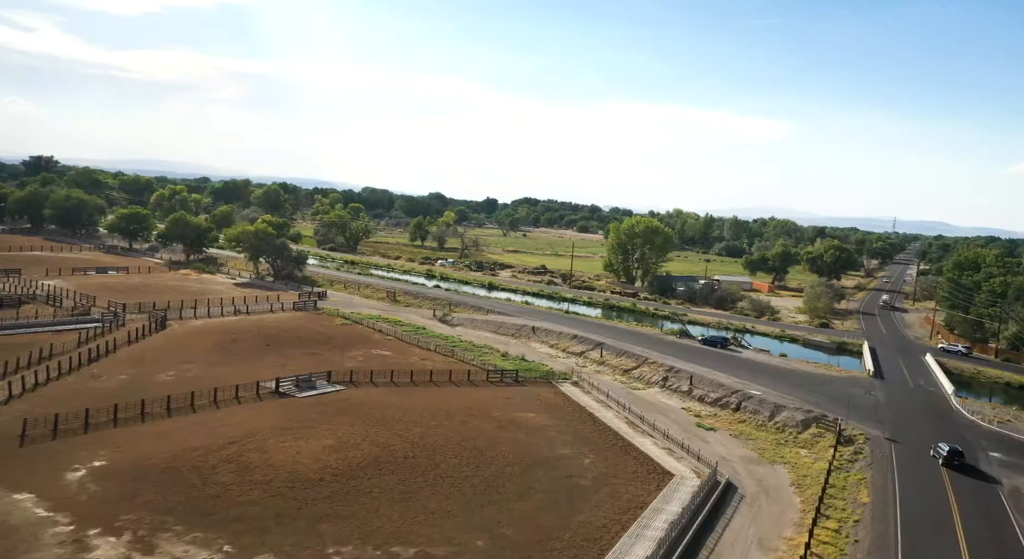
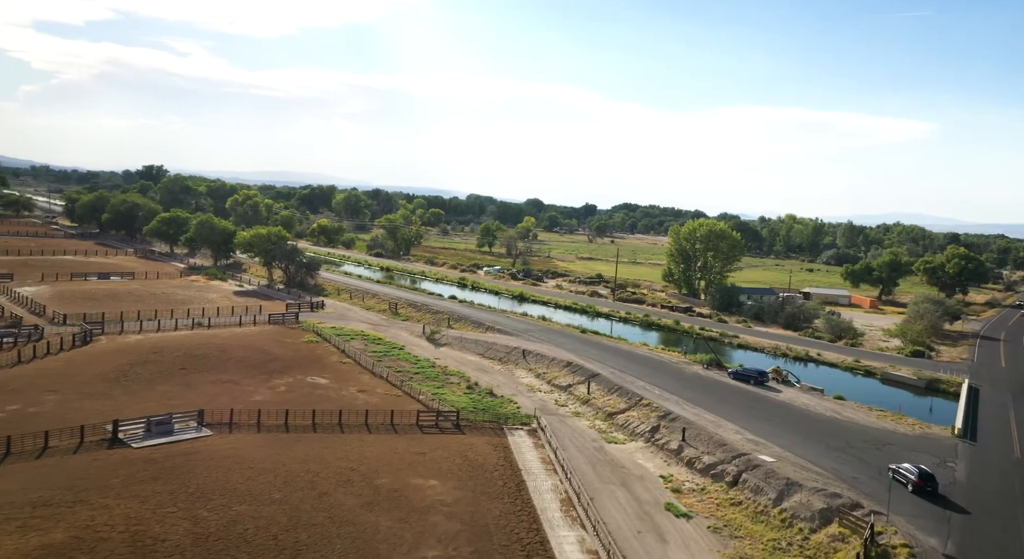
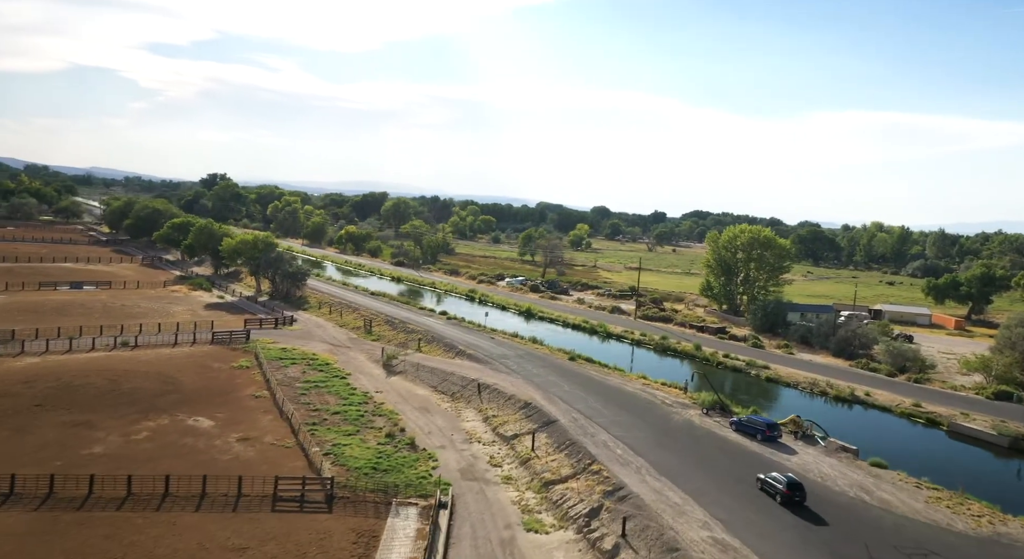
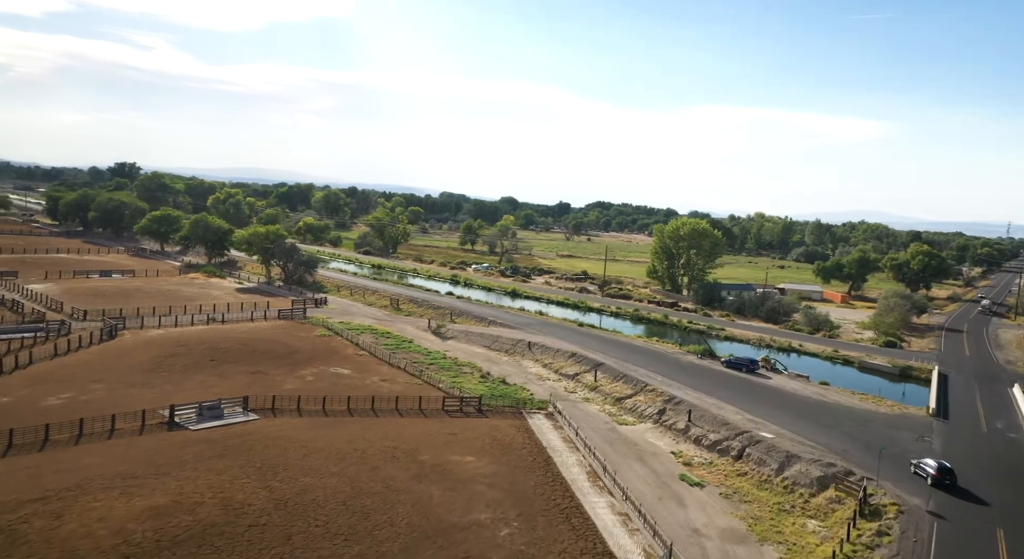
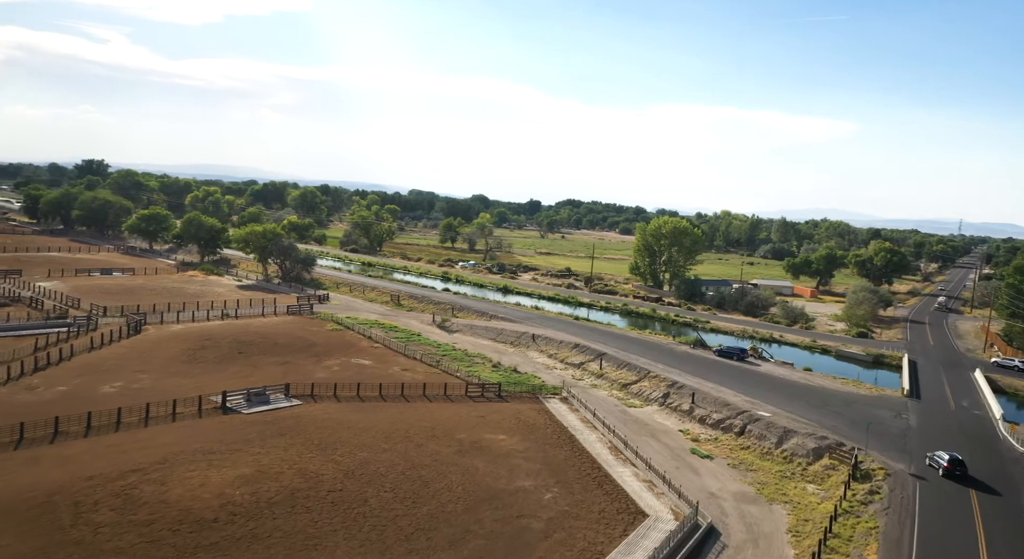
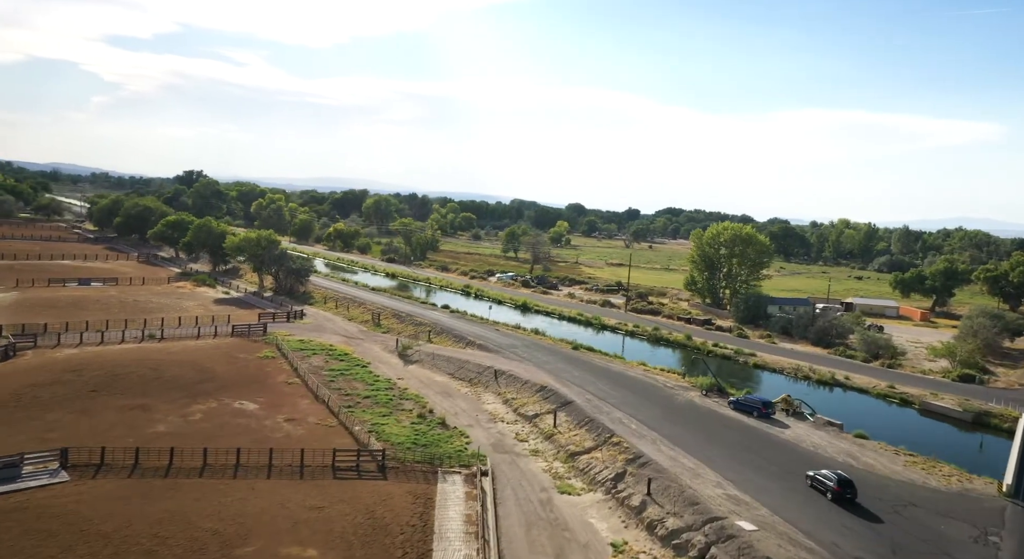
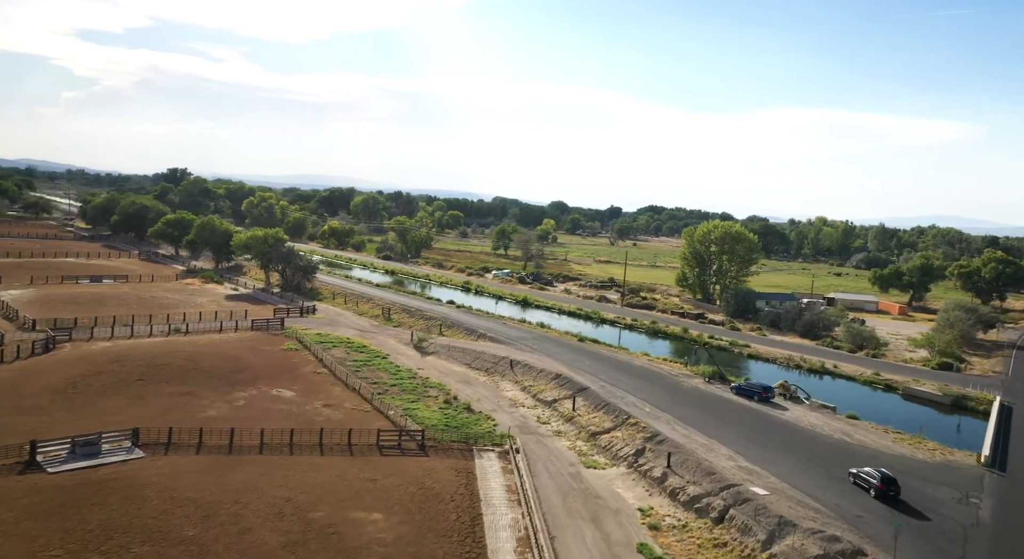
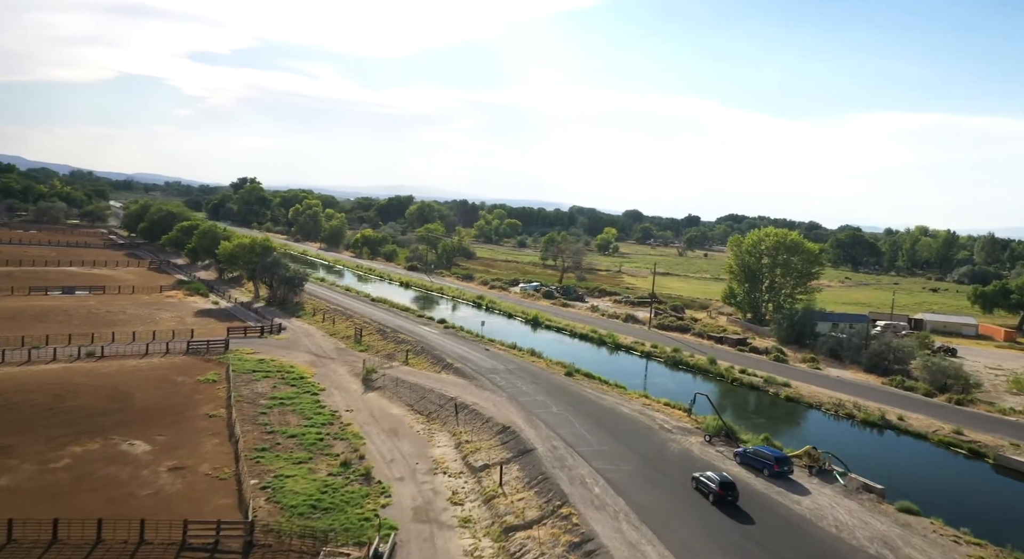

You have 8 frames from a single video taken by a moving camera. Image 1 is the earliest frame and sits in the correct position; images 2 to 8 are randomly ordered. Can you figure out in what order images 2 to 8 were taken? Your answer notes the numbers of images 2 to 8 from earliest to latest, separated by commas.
5, 4, 2, 7, 6, 3, 8
